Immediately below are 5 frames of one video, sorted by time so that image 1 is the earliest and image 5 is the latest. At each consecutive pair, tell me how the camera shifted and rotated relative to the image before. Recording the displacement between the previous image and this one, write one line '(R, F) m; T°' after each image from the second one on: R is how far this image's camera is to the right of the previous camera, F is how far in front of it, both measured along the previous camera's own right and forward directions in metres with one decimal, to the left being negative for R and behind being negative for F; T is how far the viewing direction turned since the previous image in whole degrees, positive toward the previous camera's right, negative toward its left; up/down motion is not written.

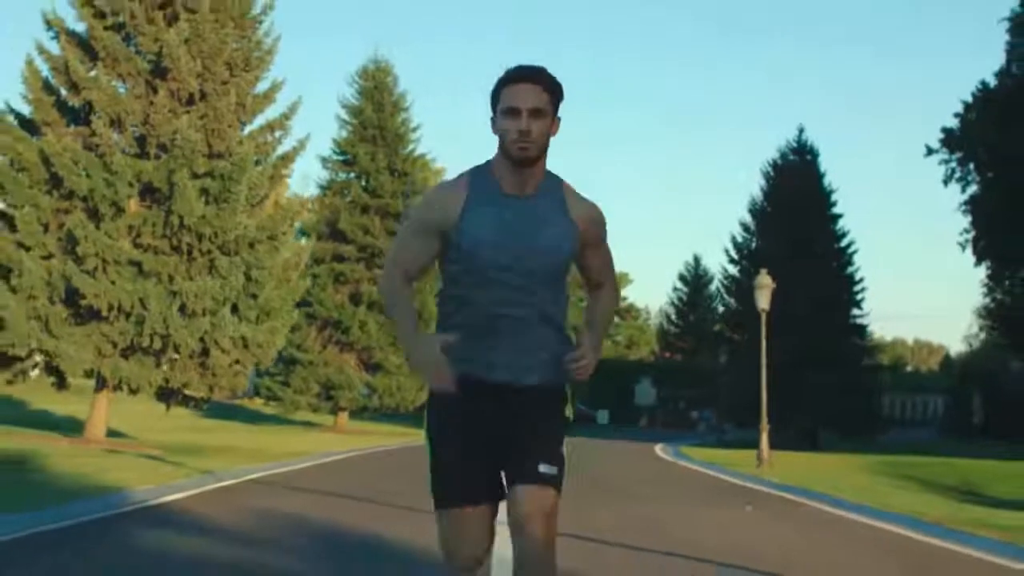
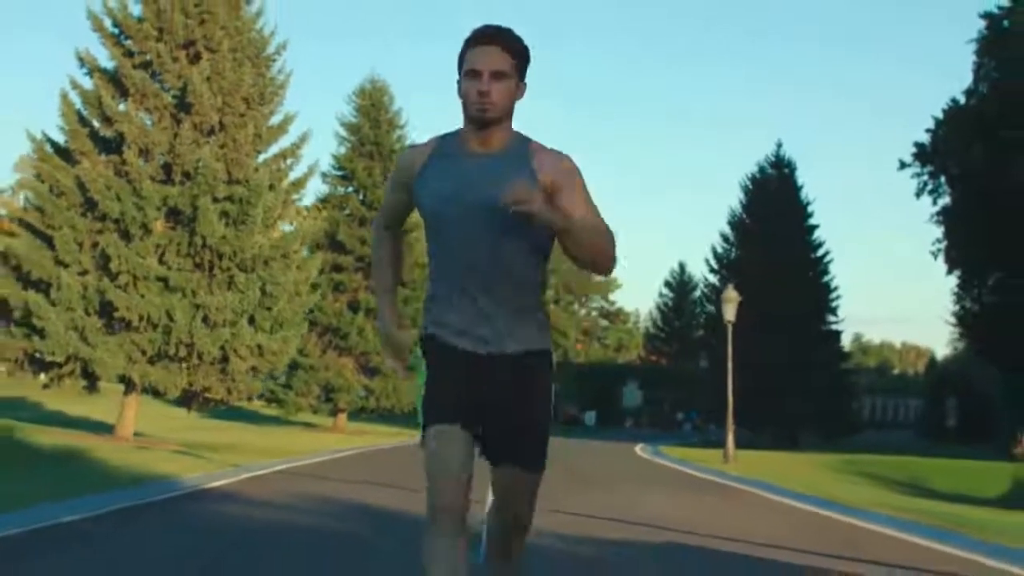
(0.0, -2.7) m; 0°
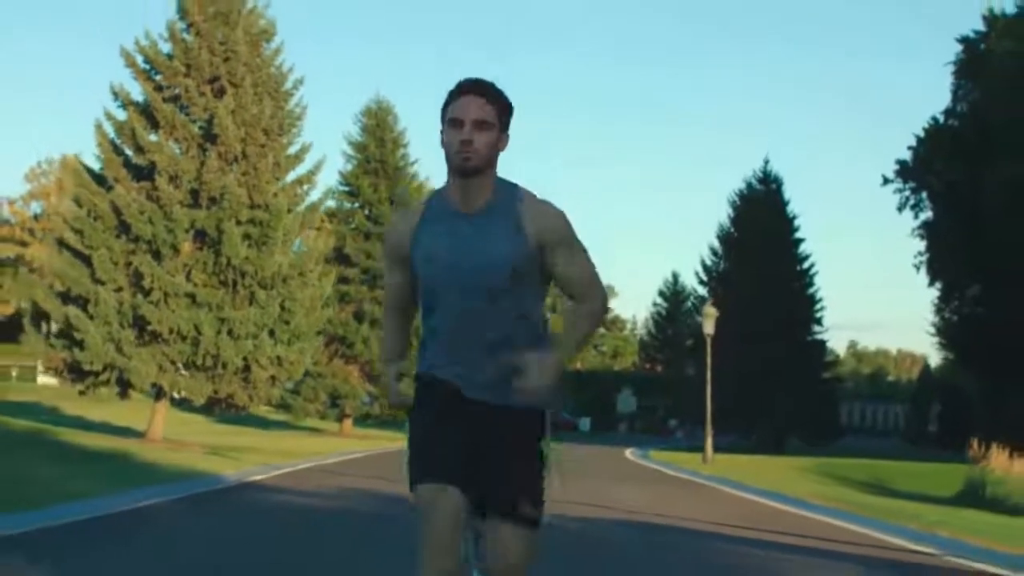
(0.0, -2.6) m; 0°
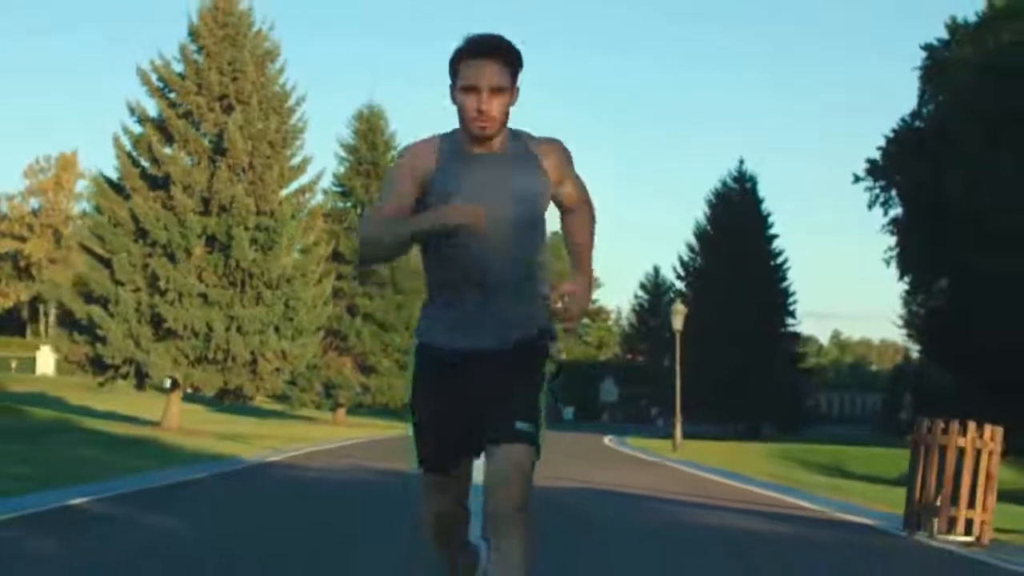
(0.0, -2.8) m; +1°
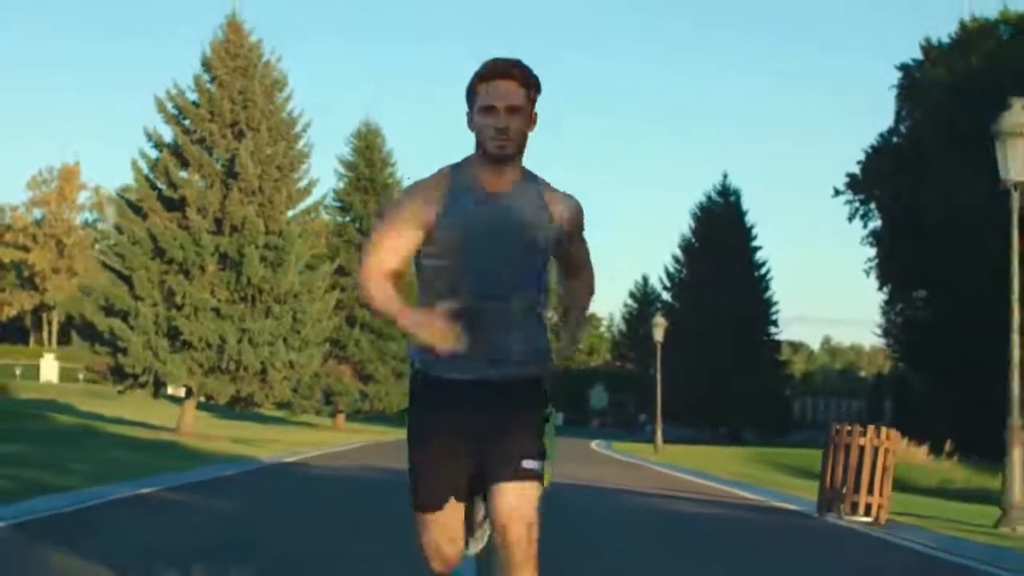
(0.0, -2.4) m; 0°
